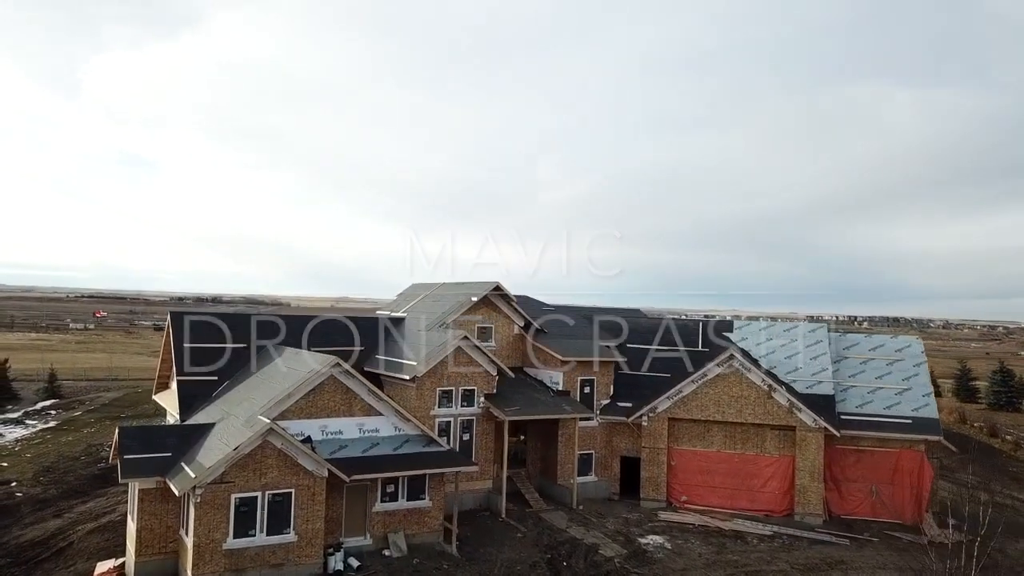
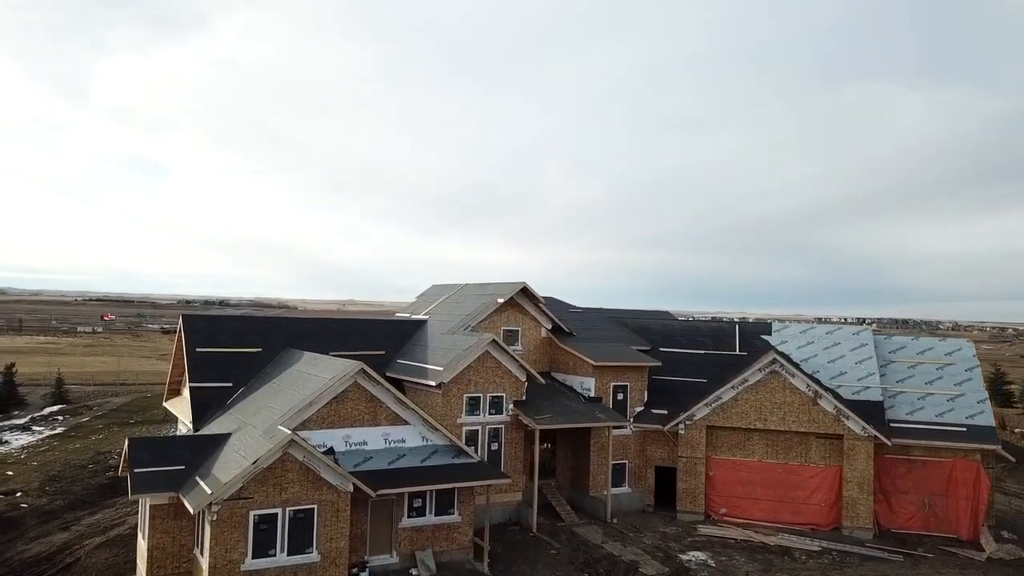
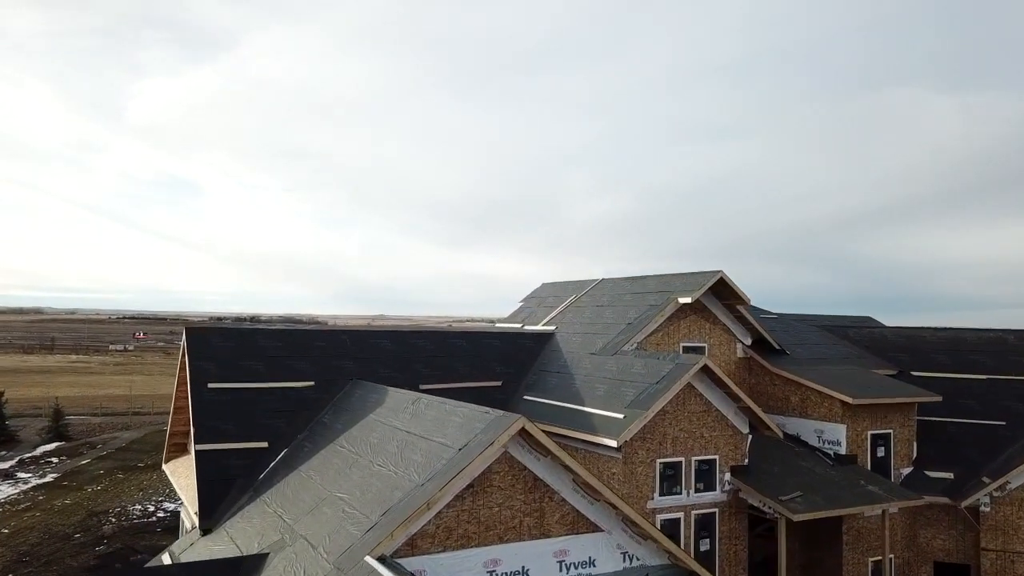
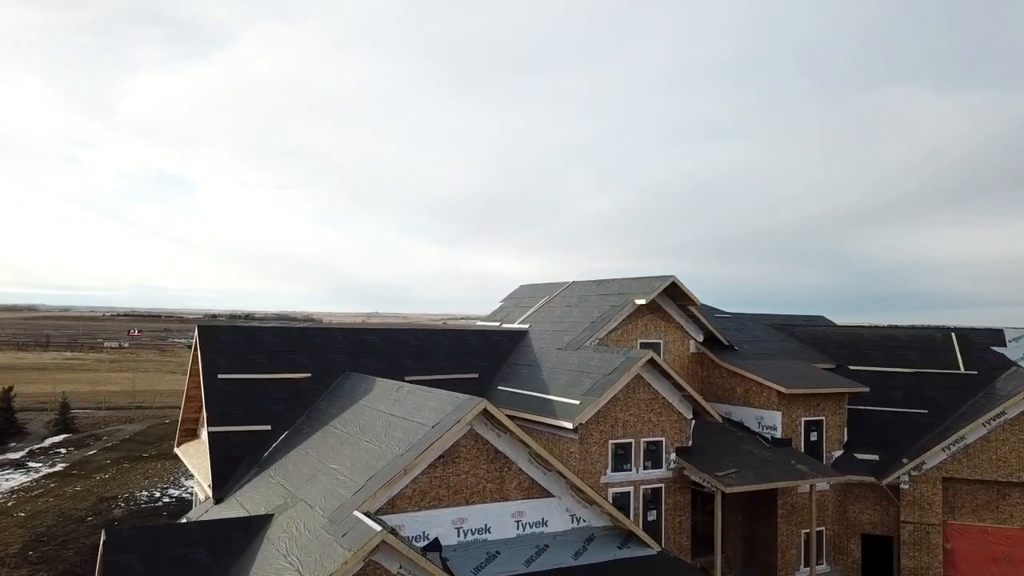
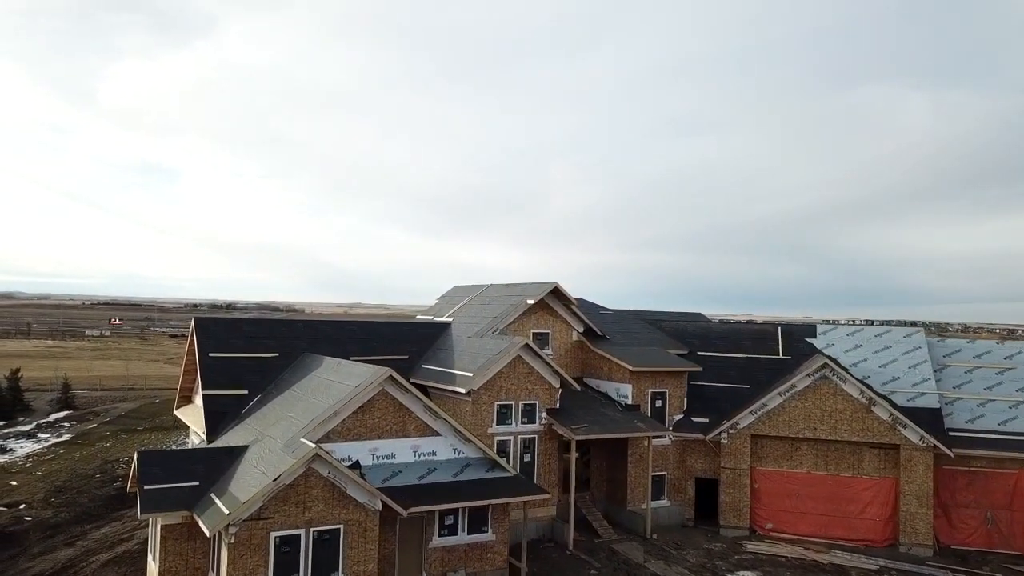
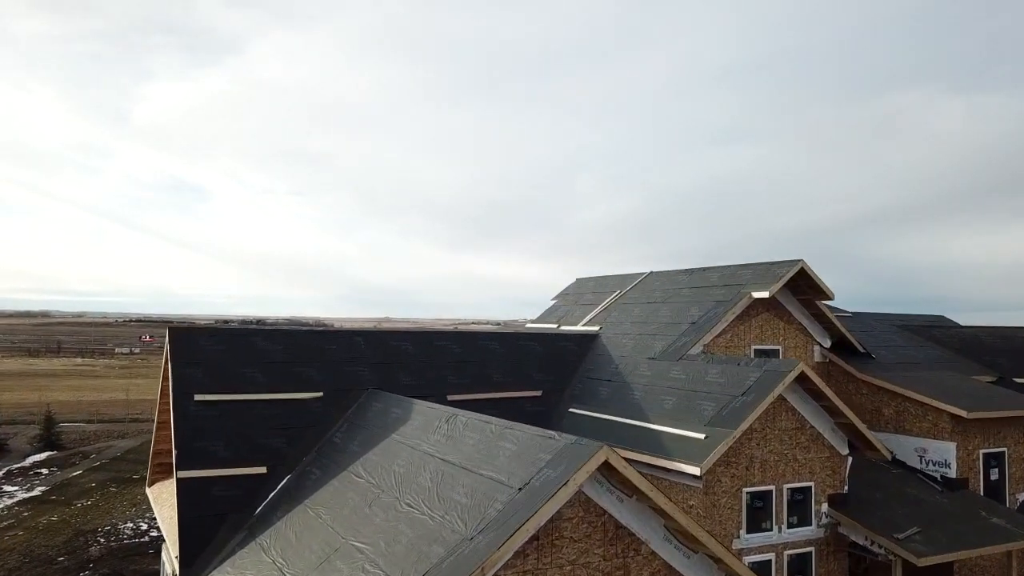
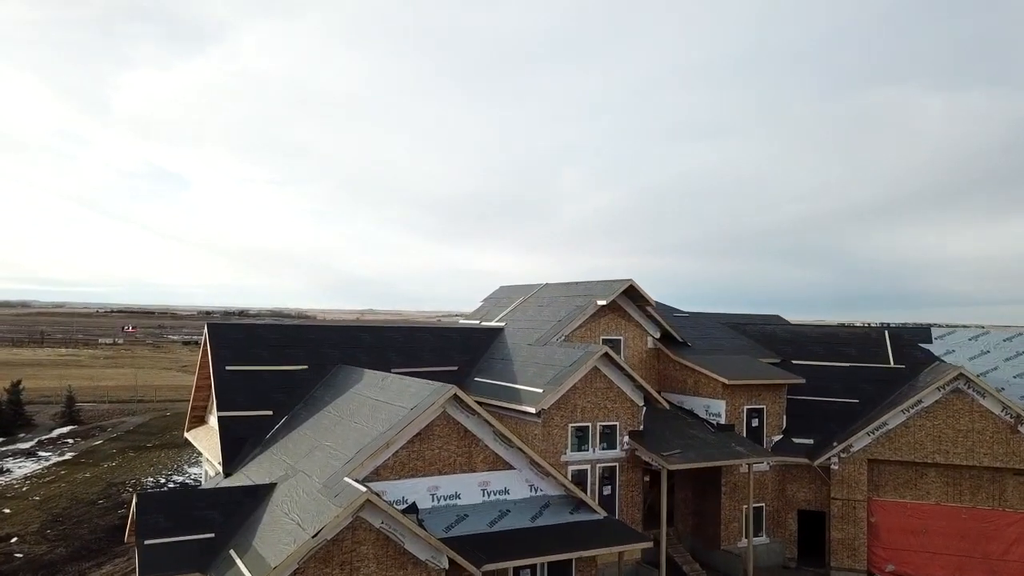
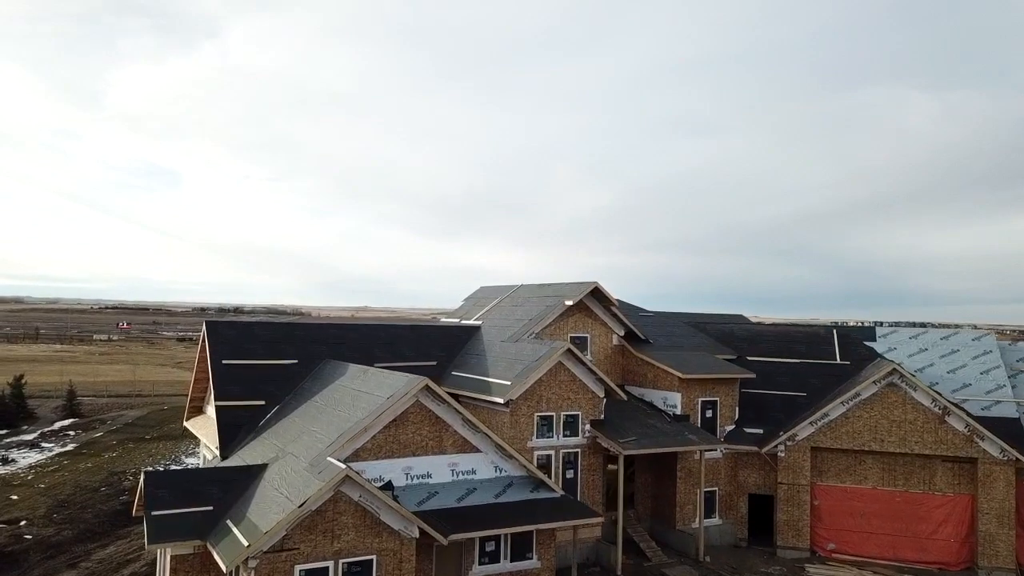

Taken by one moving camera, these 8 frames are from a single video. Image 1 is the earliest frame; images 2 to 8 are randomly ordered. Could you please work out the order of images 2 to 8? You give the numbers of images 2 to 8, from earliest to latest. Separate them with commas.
2, 5, 8, 7, 4, 3, 6
